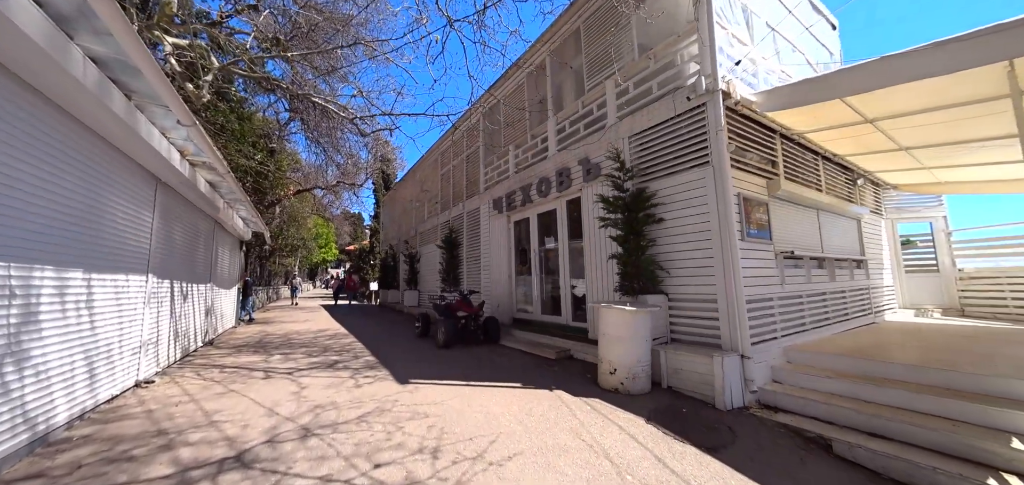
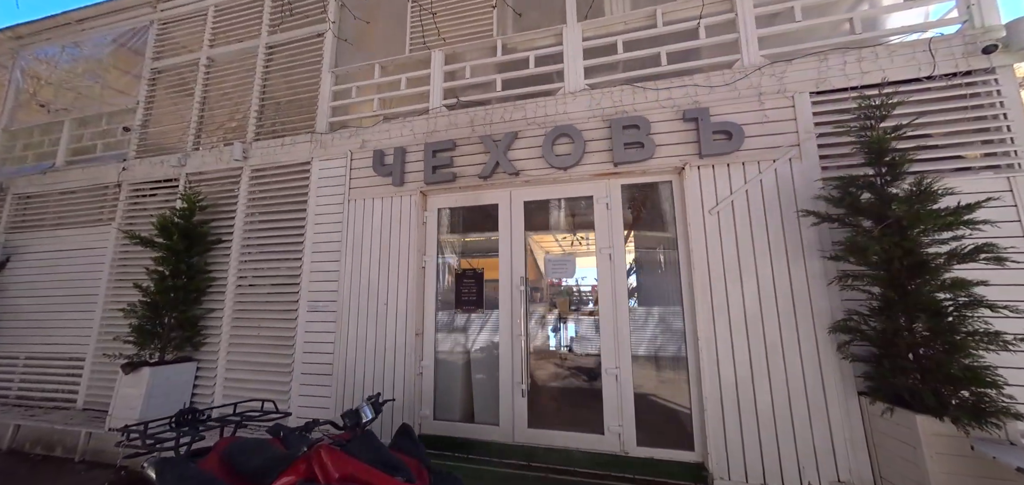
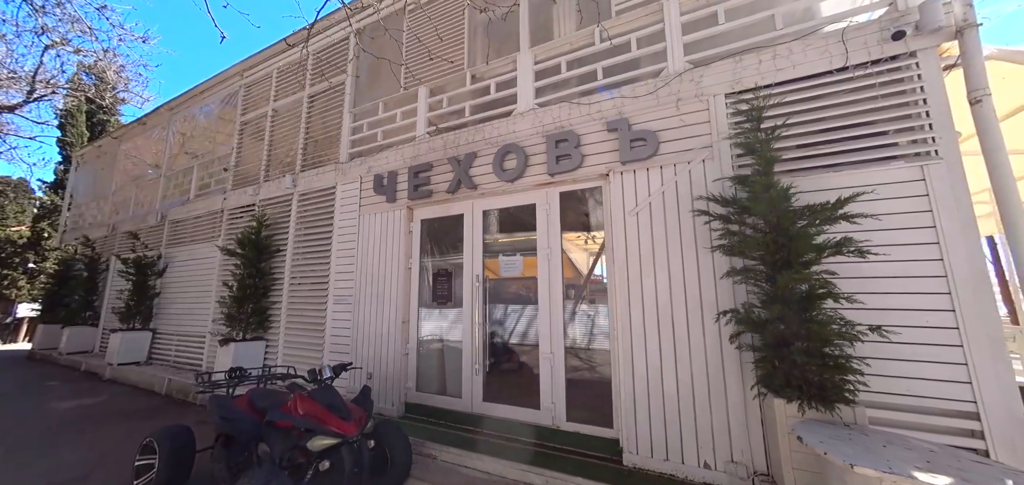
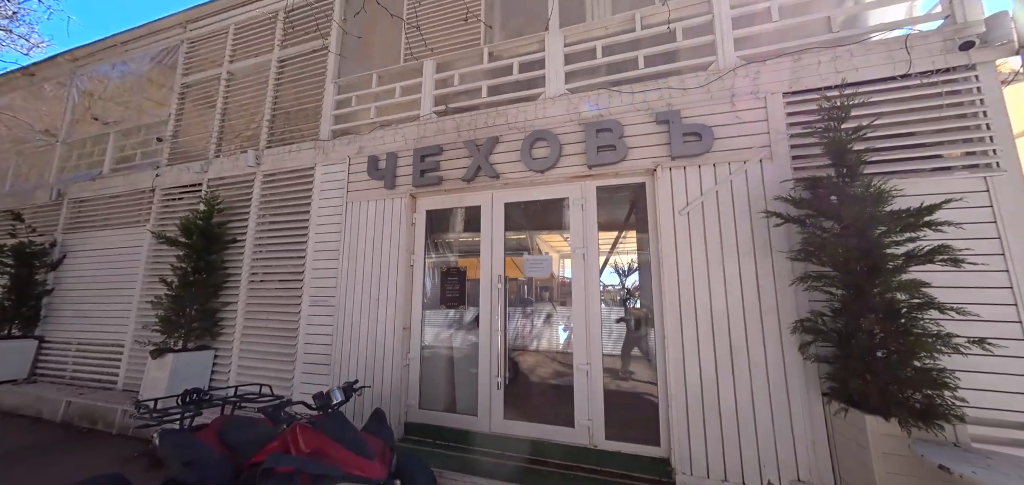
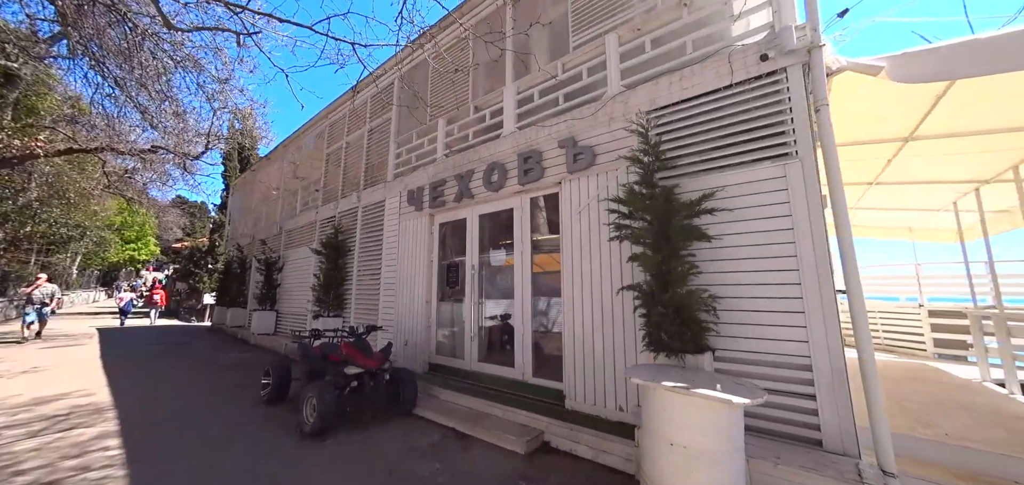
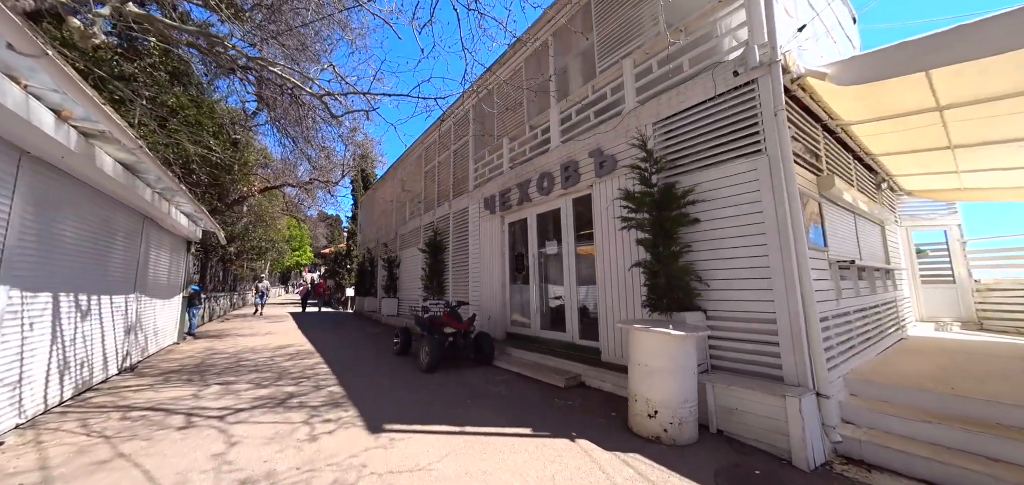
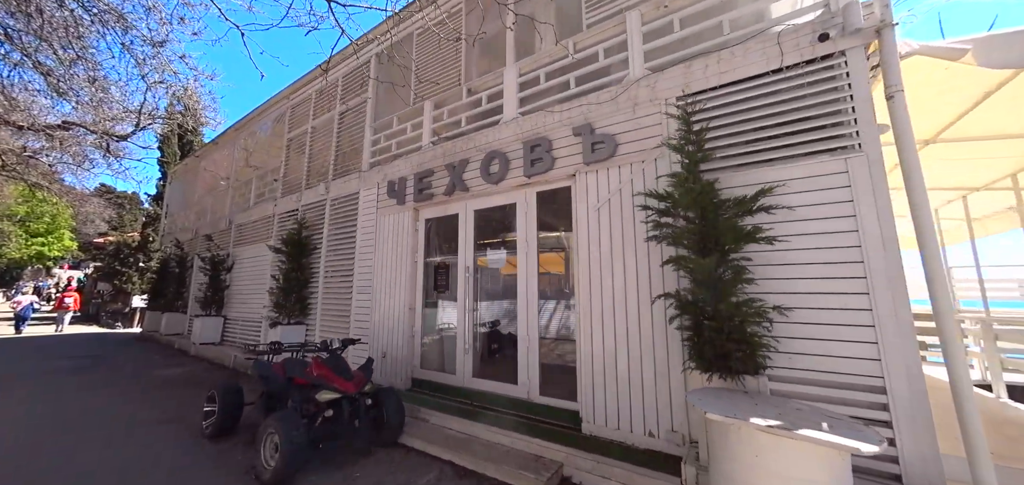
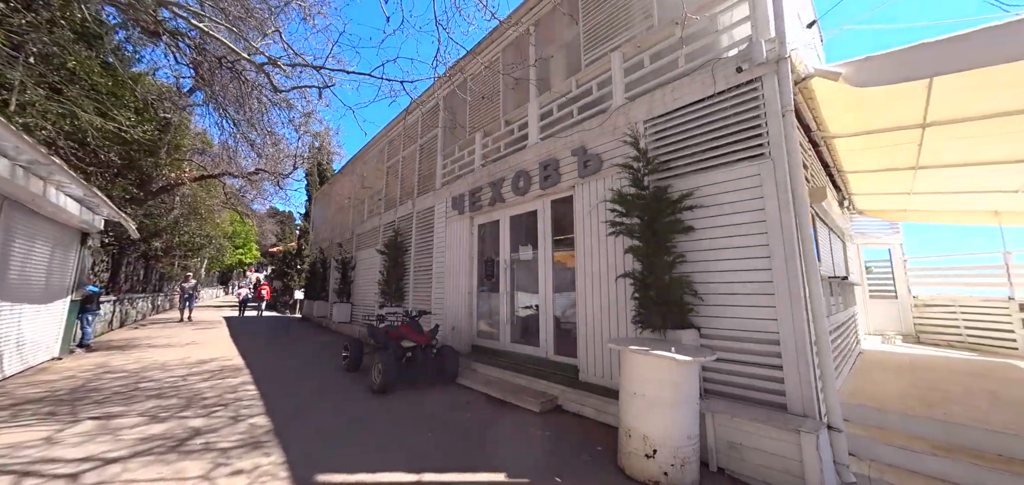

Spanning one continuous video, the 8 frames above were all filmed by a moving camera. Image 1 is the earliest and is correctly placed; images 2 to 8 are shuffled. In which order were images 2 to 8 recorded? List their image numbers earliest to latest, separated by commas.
6, 8, 5, 7, 3, 4, 2
